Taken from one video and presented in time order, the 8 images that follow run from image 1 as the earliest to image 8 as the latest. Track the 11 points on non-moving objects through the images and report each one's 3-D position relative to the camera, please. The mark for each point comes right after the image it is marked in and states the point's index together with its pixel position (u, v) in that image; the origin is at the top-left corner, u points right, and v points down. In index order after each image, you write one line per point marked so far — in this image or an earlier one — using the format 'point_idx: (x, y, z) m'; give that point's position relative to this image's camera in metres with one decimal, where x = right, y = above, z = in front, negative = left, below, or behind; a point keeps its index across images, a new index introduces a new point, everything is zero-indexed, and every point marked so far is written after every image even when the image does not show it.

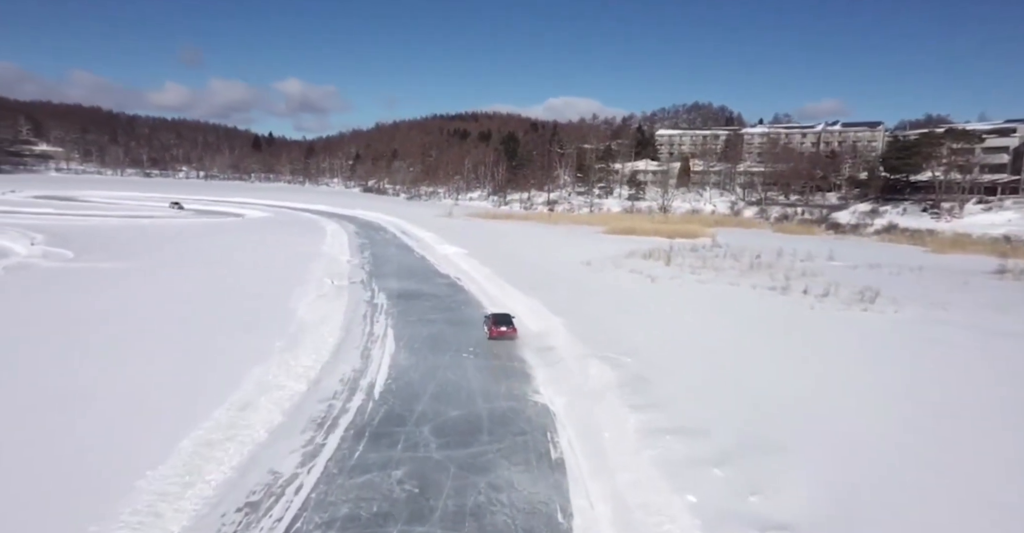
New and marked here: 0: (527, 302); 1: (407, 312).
0: (+0.4, -1.0, +16.7) m
1: (-2.6, -1.1, +15.5) m
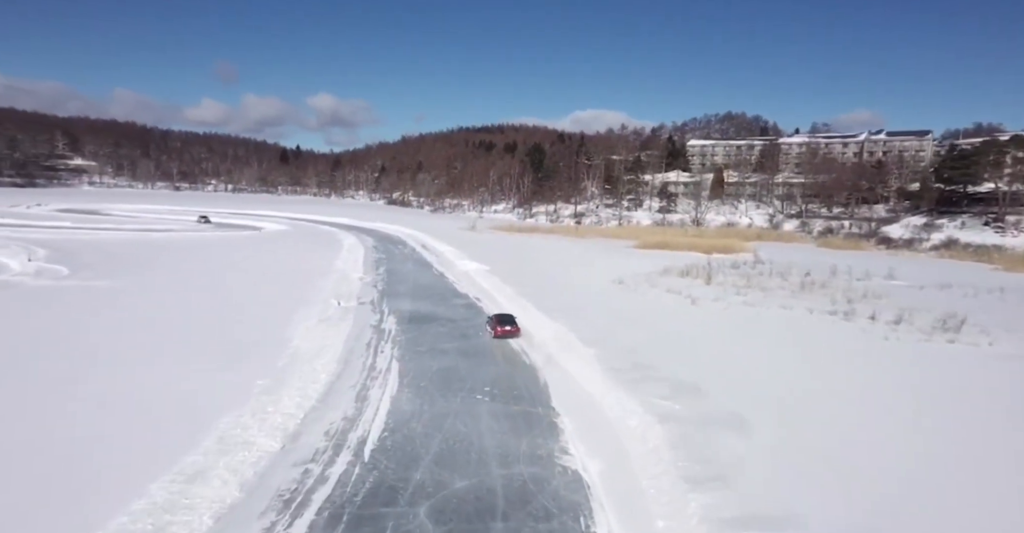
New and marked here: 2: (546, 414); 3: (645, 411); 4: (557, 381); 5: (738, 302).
0: (+1.0, -1.5, +14.8) m
1: (-2.1, -1.6, +13.7) m
2: (+0.5, -2.2, +9.3) m
3: (+1.9, -2.1, +8.9) m
4: (+0.8, -2.0, +10.9) m
5: (+6.6, -1.0, +18.1) m
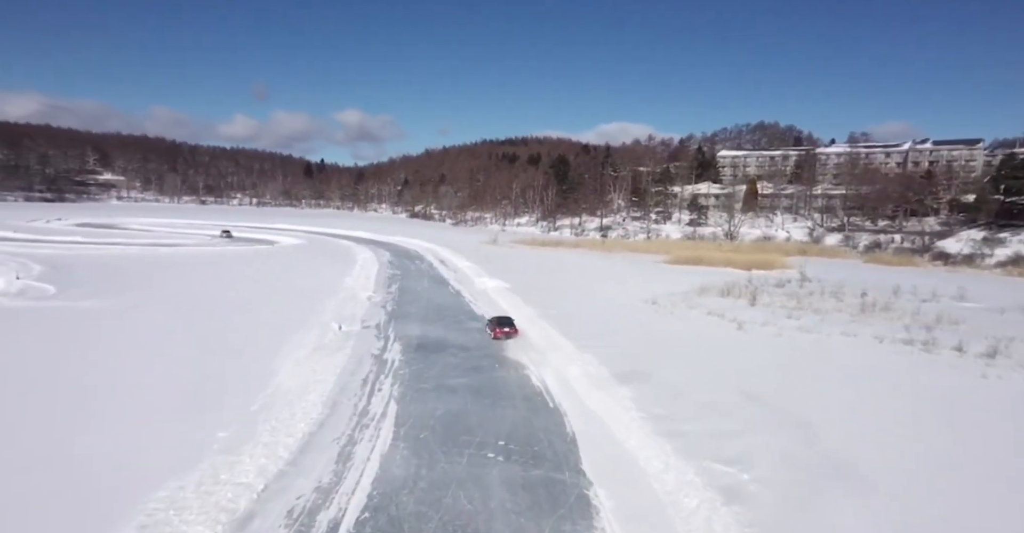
0: (+1.4, -1.9, +12.8) m
1: (-1.7, -2.0, +11.8) m
2: (+0.7, -2.5, +7.3) m
3: (+2.2, -2.4, +6.9) m
4: (+1.1, -2.4, +8.9) m
5: (+7.2, -1.6, +15.9) m
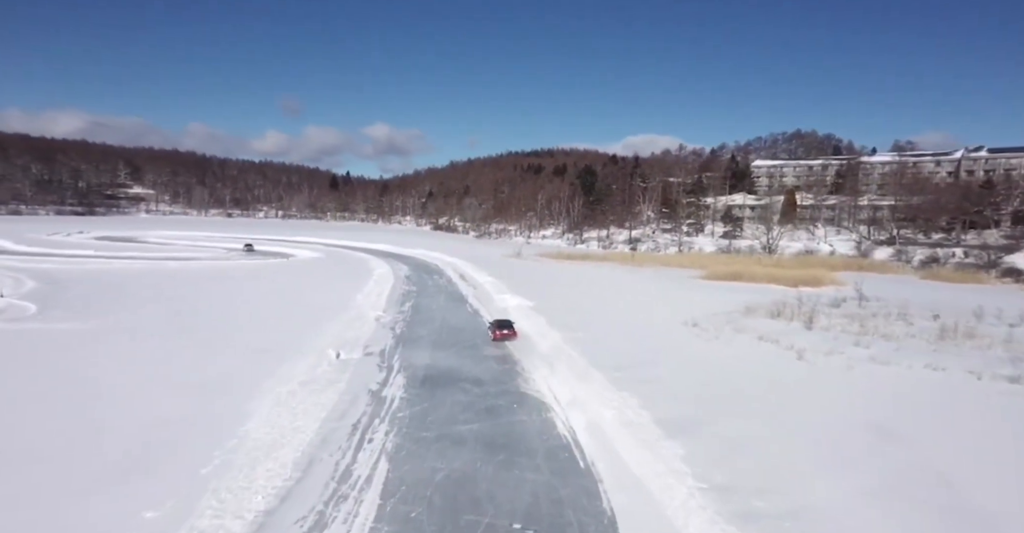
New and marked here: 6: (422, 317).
0: (+1.8, -2.3, +10.7) m
1: (-1.4, -2.4, +9.8) m
2: (+0.9, -2.8, +5.2) m
3: (+2.3, -2.7, +4.8) m
4: (+1.3, -2.7, +6.8) m
5: (+7.7, -2.0, +13.6) m
6: (-2.8, -1.6, +19.1) m
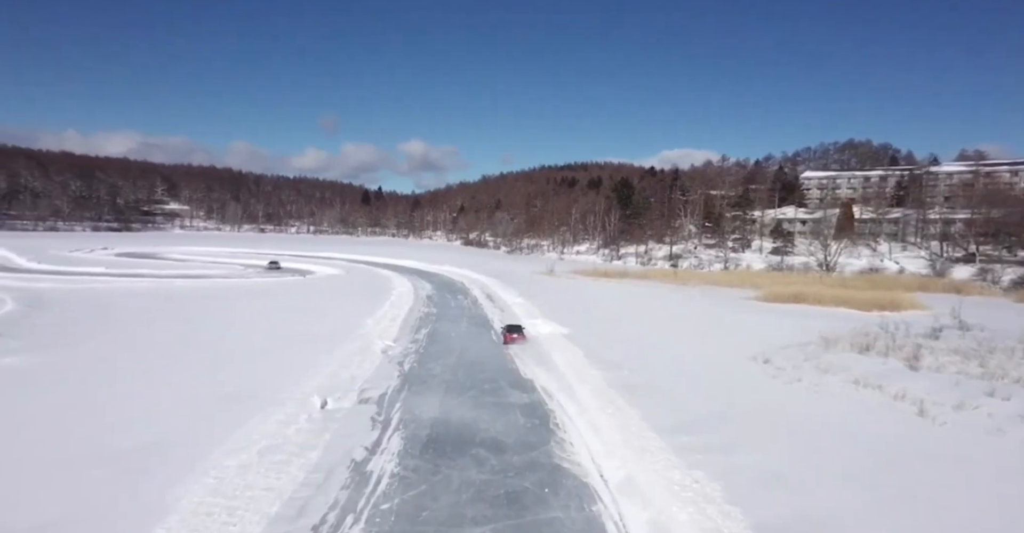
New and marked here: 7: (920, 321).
0: (+2.2, -2.7, +7.7) m
1: (-1.0, -2.7, +7.0) m
2: (+1.0, -3.0, +2.2) m
3: (+2.3, -2.9, +1.7) m
4: (+1.5, -2.9, +3.8) m
5: (+8.2, -2.5, +10.3) m
6: (-1.9, -2.1, +16.3) m
7: (+12.7, -1.7, +19.2) m
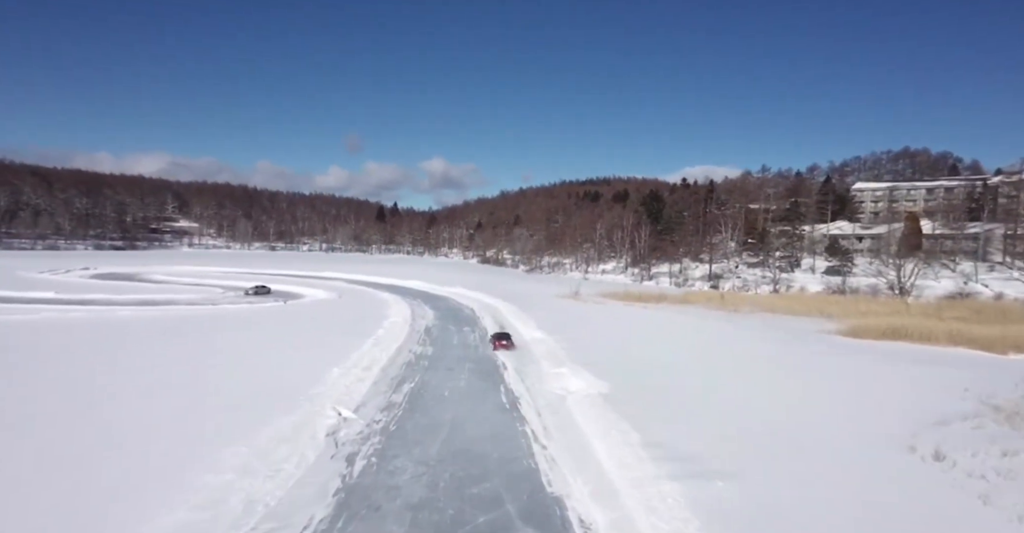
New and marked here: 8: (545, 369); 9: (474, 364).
0: (+2.2, -3.0, +2.2) m
1: (-1.0, -3.1, +1.6) m
2: (+0.8, -3.2, -3.2) m
3: (+2.2, -3.1, -3.8) m
4: (+1.4, -3.2, -1.6) m
5: (+8.3, -2.9, +4.6) m
6: (-1.6, -2.7, +11.0) m
7: (+13.1, -2.4, +13.4) m
8: (+0.9, -2.6, +15.7) m
9: (-1.0, -2.5, +16.4) m
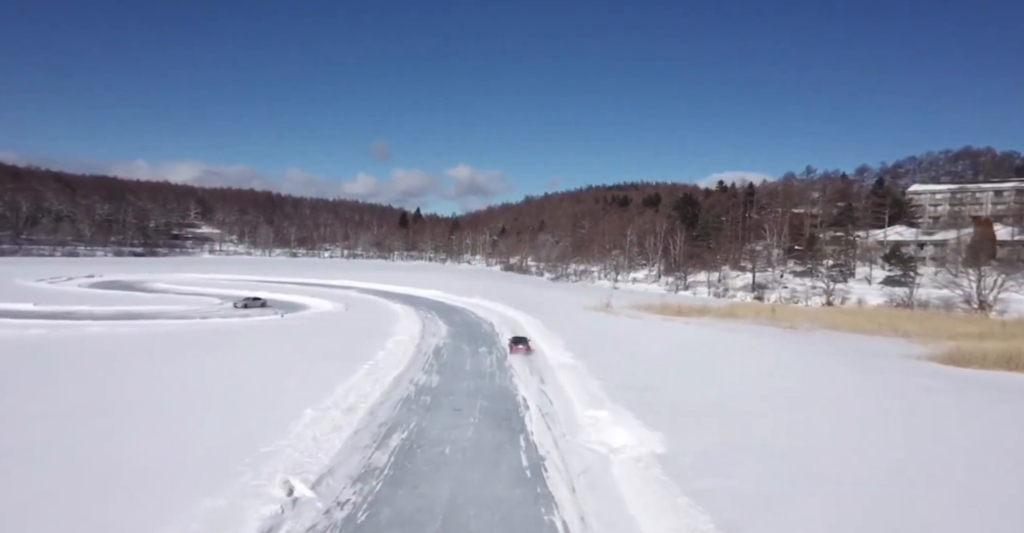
0: (+2.1, -3.1, -1.2) m
1: (-1.1, -3.2, -1.7) m
2: (+0.5, -3.3, -6.6) m
3: (+1.9, -3.2, -7.2) m
4: (+1.1, -3.3, -5.1) m
5: (+8.4, -3.1, +0.9) m
6: (-1.4, -2.9, +7.7) m
7: (+13.5, -2.6, +9.5) m
8: (+1.4, -2.8, +12.3) m
9: (-0.5, -2.8, +13.1) m
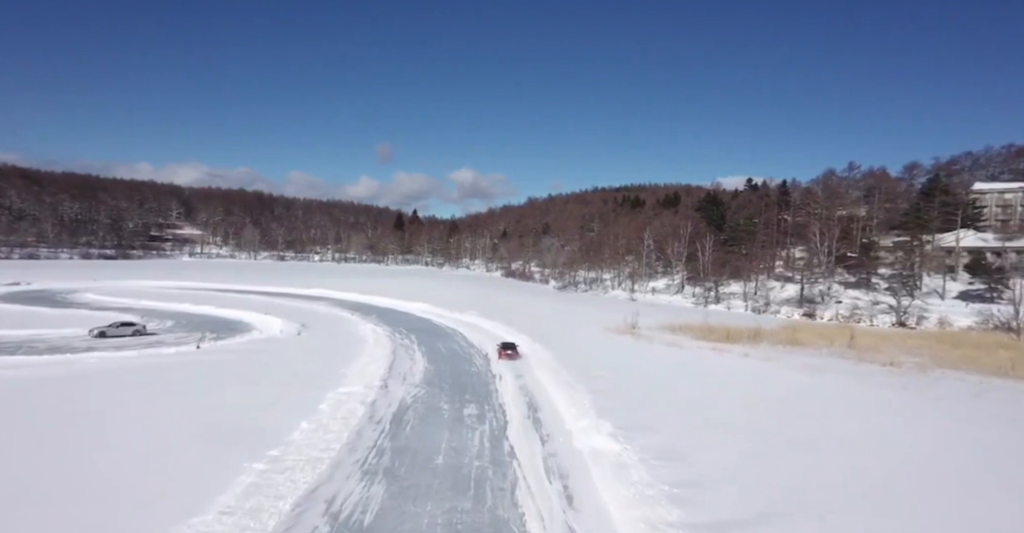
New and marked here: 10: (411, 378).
0: (+2.1, -3.4, -8.1) m
1: (-1.1, -3.4, -8.6) m
2: (+0.5, -3.5, -13.5) m
3: (+1.8, -3.4, -14.1) m
4: (+1.1, -3.5, -11.9) m
5: (+8.4, -3.4, -6.0) m
6: (-1.3, -3.2, +0.8) m
7: (+13.5, -3.0, +2.6) m
8: (+1.4, -3.2, +5.5) m
9: (-0.4, -3.2, +6.2) m
10: (-2.8, -2.9, +16.0) m
